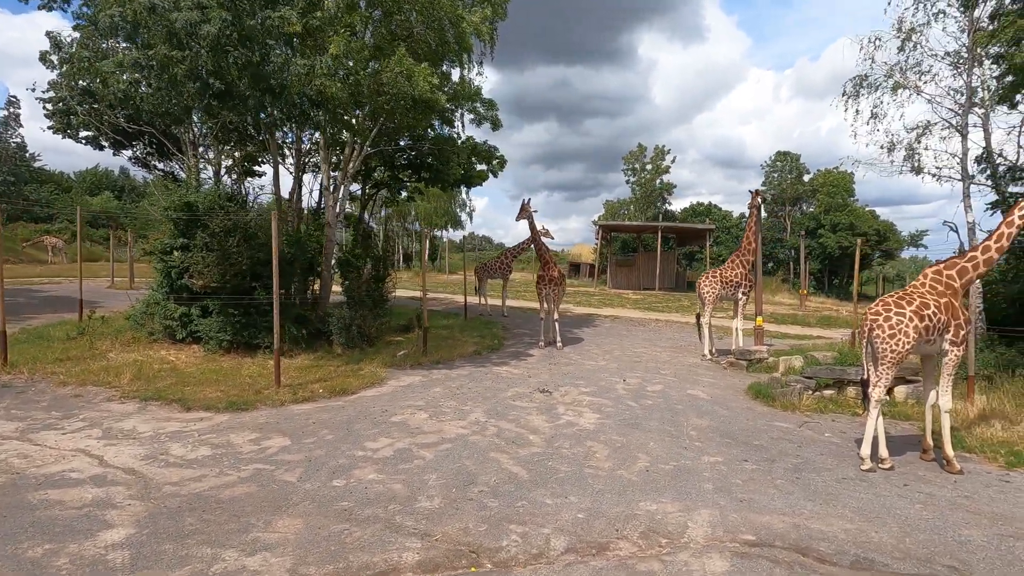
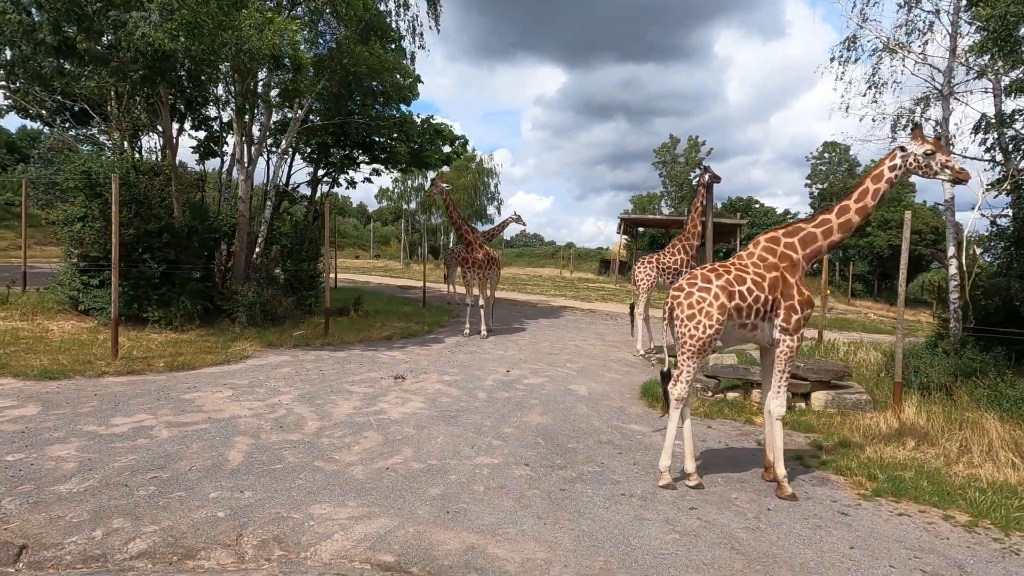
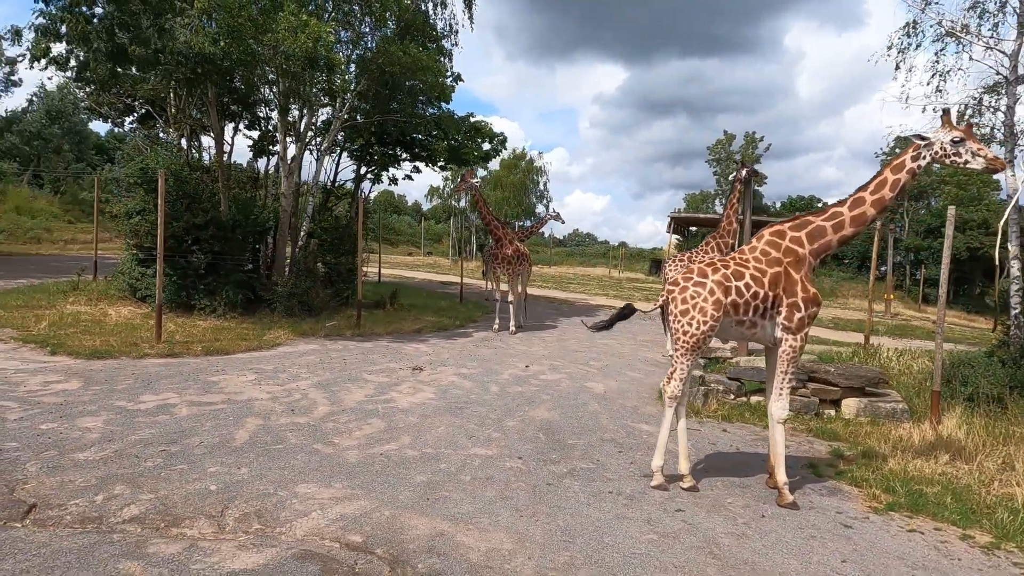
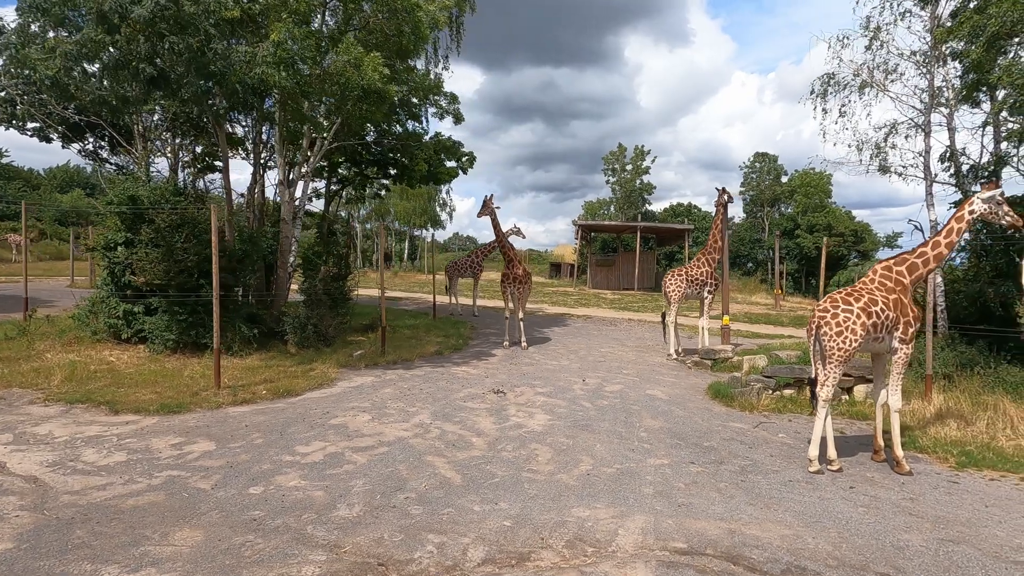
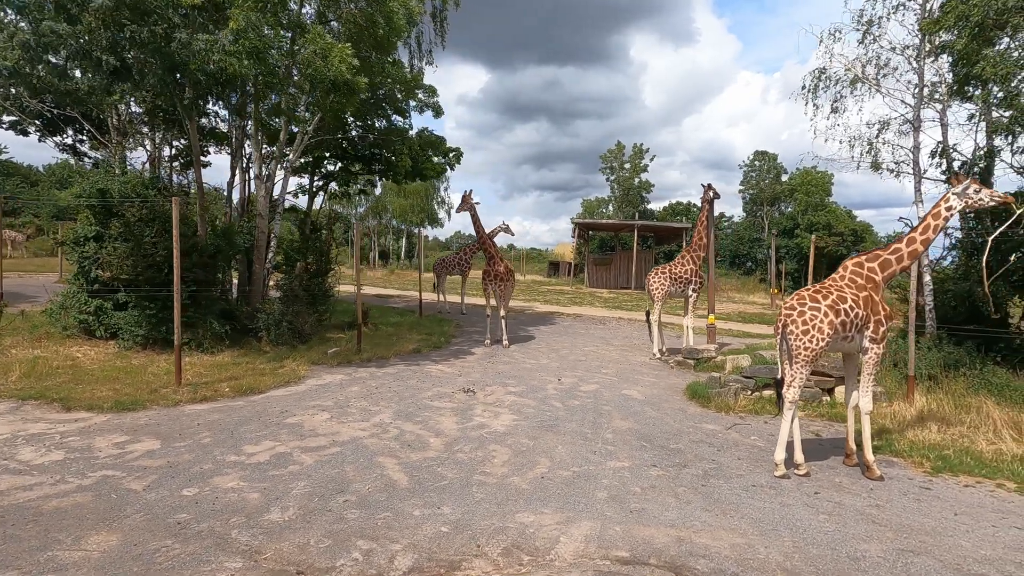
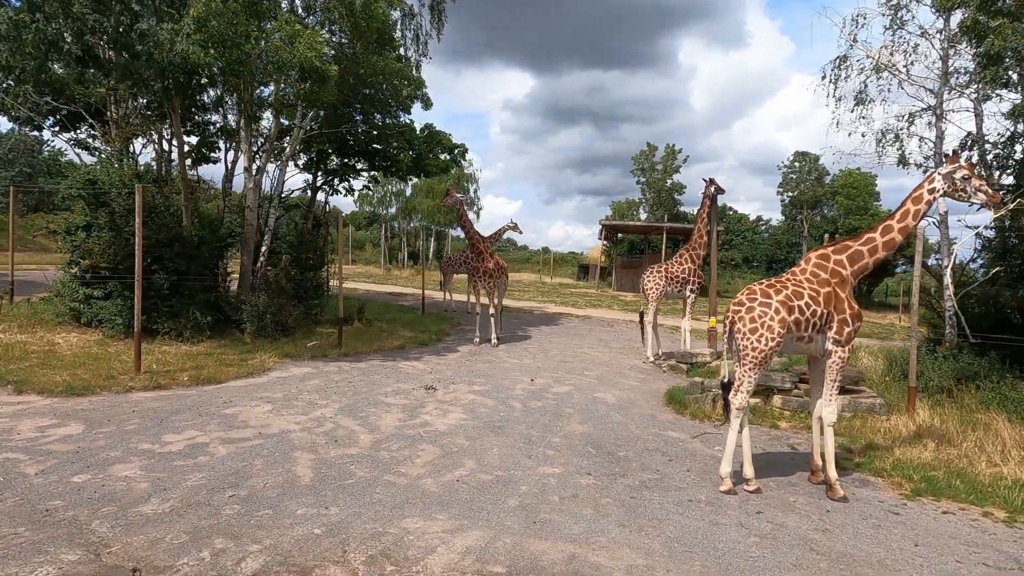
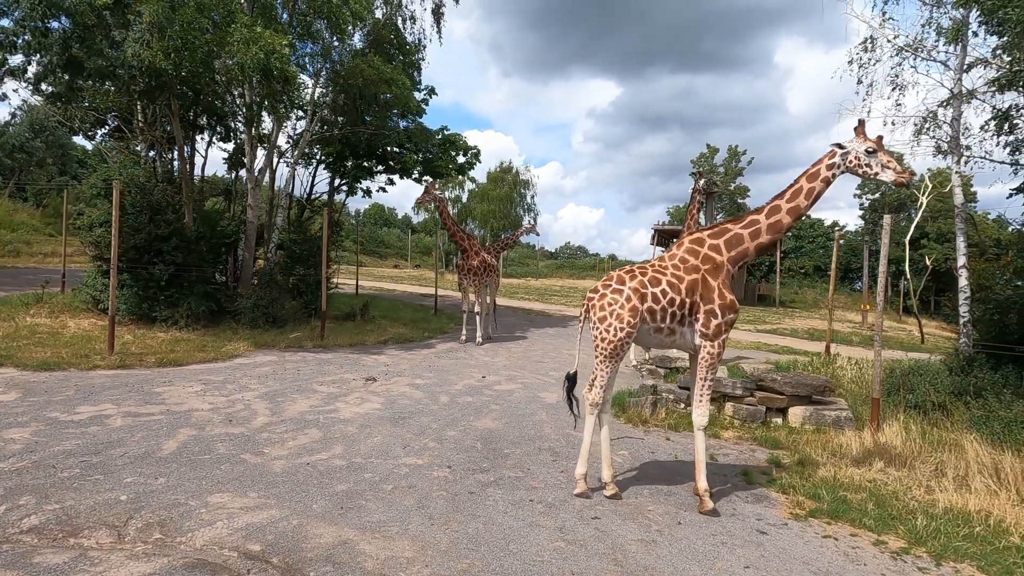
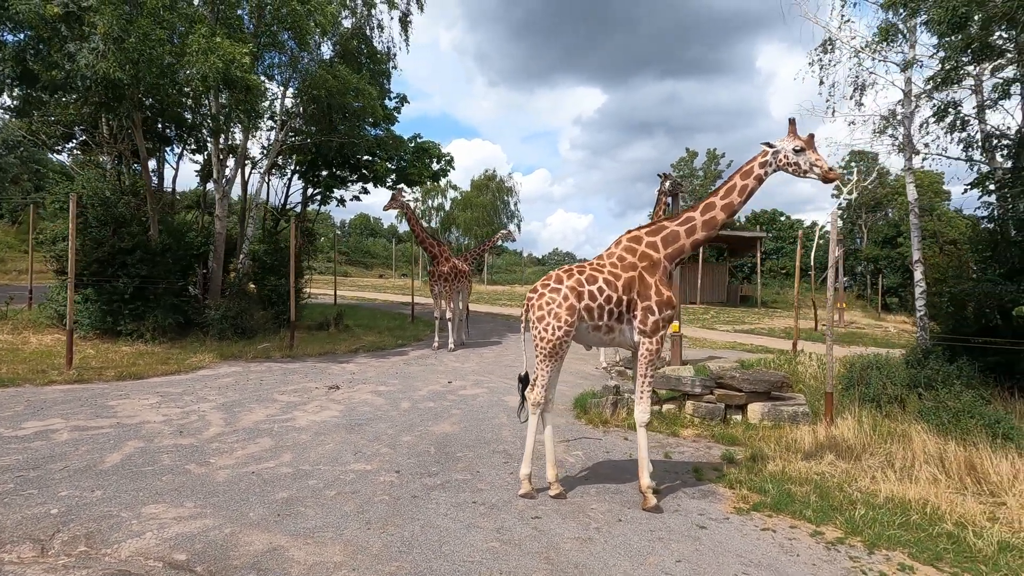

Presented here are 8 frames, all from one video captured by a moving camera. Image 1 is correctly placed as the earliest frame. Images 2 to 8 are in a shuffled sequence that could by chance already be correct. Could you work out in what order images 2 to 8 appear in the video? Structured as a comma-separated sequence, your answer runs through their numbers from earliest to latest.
4, 5, 6, 2, 3, 7, 8
